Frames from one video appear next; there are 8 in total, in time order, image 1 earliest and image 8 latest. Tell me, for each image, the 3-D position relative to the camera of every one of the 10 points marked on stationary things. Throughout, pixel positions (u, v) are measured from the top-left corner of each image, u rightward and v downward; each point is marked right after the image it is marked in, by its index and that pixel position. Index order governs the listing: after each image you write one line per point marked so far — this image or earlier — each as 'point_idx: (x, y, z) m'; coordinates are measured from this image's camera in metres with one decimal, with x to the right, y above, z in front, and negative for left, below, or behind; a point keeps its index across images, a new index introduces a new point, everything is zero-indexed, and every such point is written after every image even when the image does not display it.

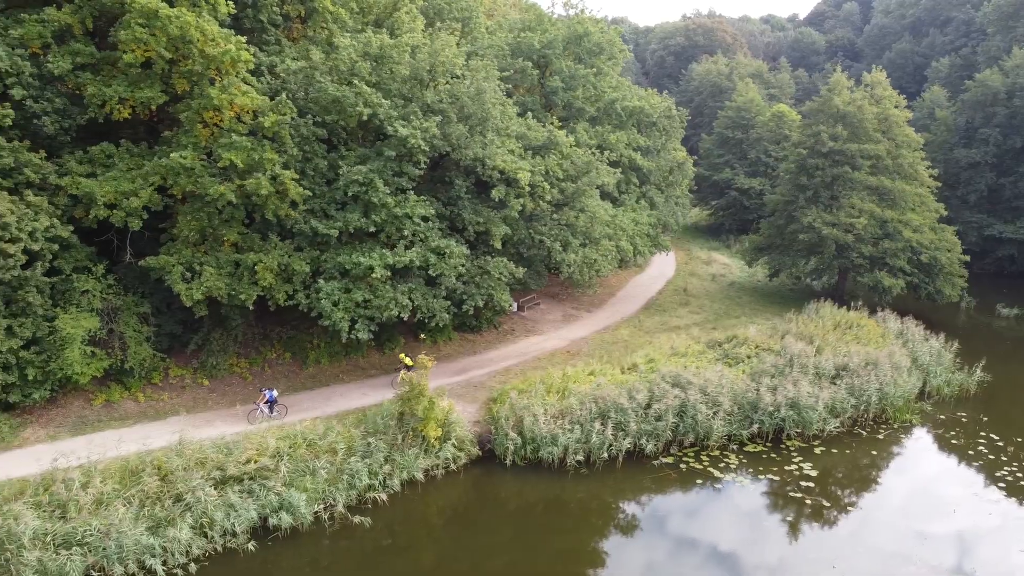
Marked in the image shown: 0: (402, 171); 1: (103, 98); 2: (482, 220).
0: (-2.1, +2.2, +15.3) m
1: (-7.0, +3.3, +13.9) m
2: (-0.5, +1.3, +15.9) m
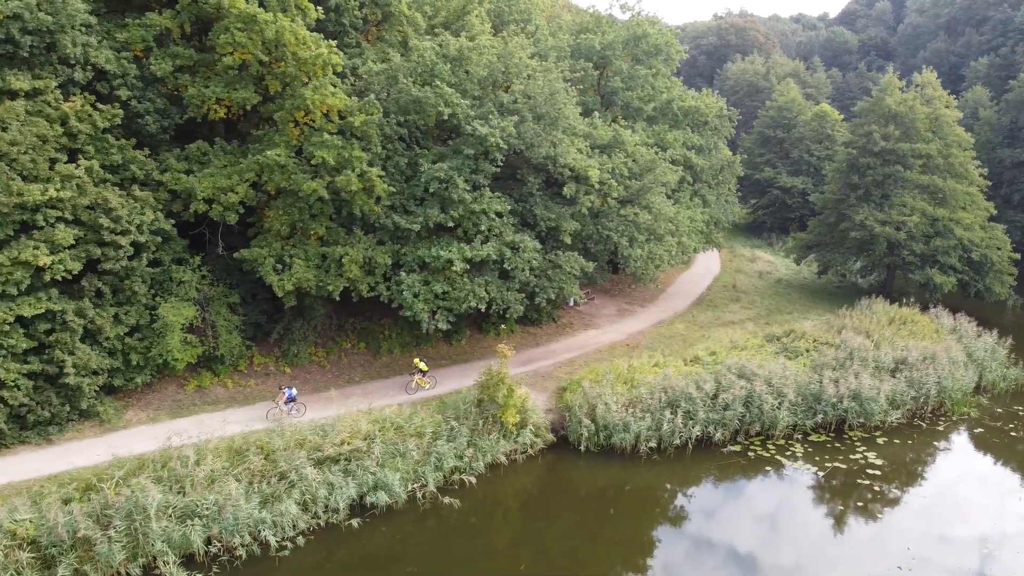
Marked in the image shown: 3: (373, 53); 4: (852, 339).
0: (-0.6, +2.3, +15.9) m
1: (-5.6, +3.4, +14.6) m
2: (+0.9, +1.5, +16.5) m
3: (-2.8, +4.8, +16.6) m
4: (+7.6, -1.1, +17.9) m
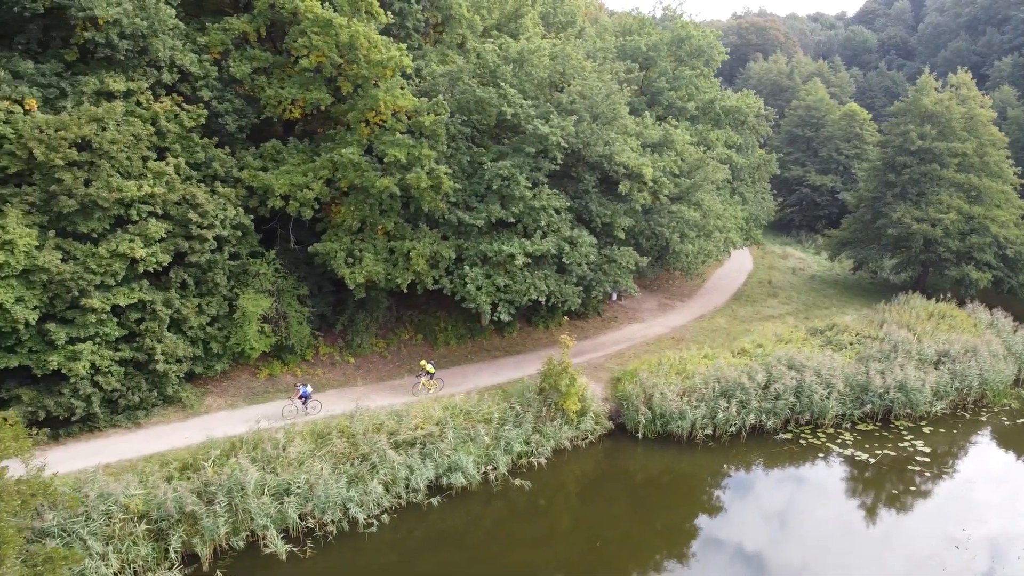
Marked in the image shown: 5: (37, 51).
0: (+0.5, +2.5, +16.5) m
1: (-4.4, +3.6, +15.3) m
2: (+2.1, +1.6, +17.1) m
3: (-1.6, +5.0, +17.3) m
4: (+8.8, -1.0, +18.5) m
5: (-8.0, +4.0, +13.7) m
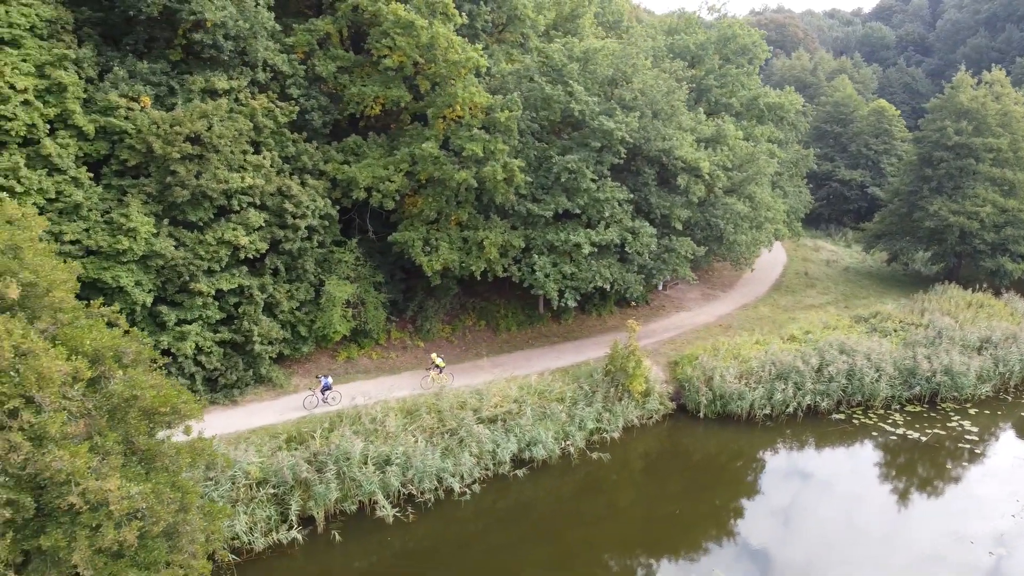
0: (+2.0, +2.7, +17.4) m
1: (-3.0, +3.8, +16.2) m
2: (+3.5, +1.9, +18.0) m
3: (-0.2, +5.3, +18.1) m
4: (+10.2, -0.8, +19.3) m
5: (-6.6, +4.3, +14.6) m
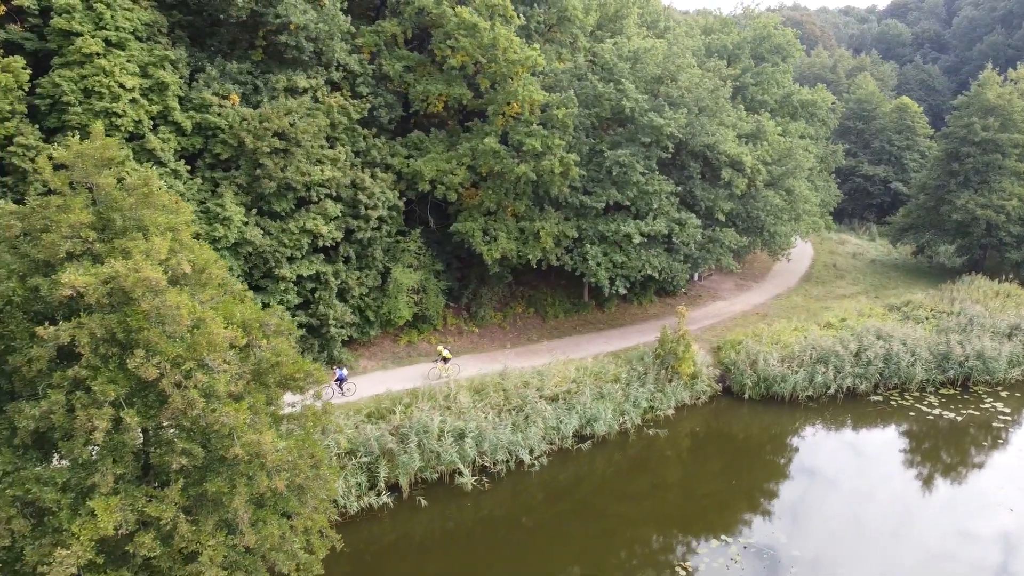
0: (+3.1, +3.0, +18.3) m
1: (-1.8, +4.1, +17.2) m
2: (+4.7, +2.1, +18.9) m
3: (+1.0, +5.5, +19.1) m
4: (+11.4, -0.5, +20.2) m
5: (-5.5, +4.5, +15.5) m
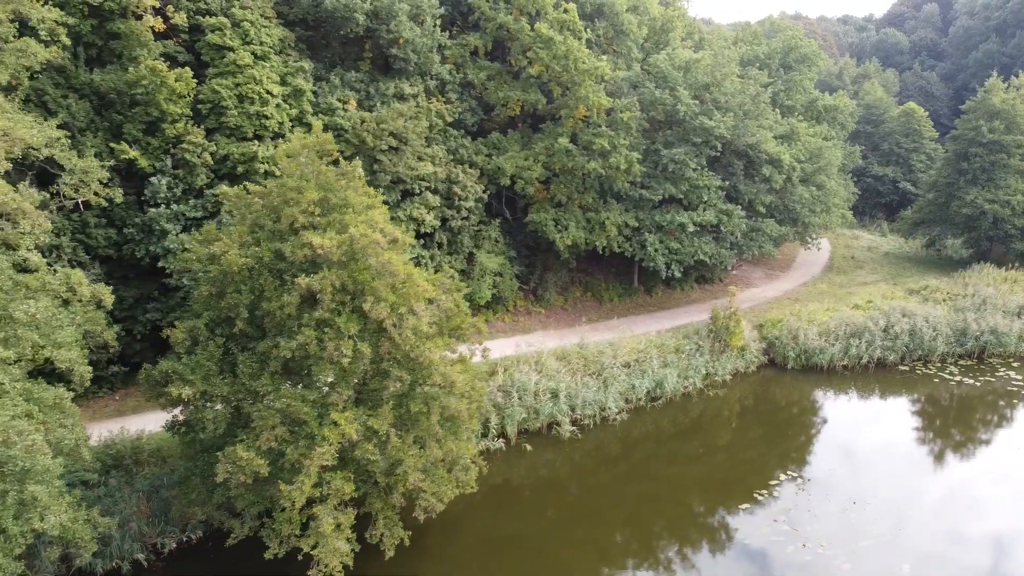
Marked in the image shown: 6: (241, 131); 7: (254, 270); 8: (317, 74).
0: (+4.8, +3.4, +20.6) m
1: (-0.2, +4.5, +19.4) m
2: (+6.4, +2.5, +21.2) m
3: (+2.6, +5.9, +21.3) m
4: (+13.1, -0.1, +22.5) m
5: (-3.8, +4.9, +17.8) m
6: (-5.0, +2.9, +15.0) m
7: (-3.2, +0.2, +10.2) m
8: (-4.1, +4.5, +17.1) m
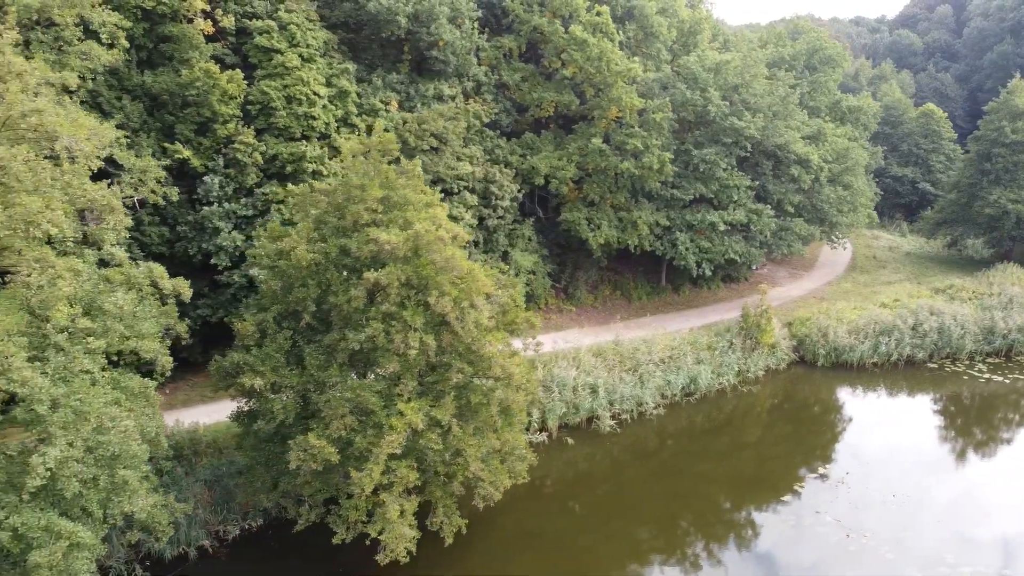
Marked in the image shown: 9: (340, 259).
0: (+5.7, +3.5, +20.9) m
1: (+0.7, +4.6, +19.7) m
2: (+7.2, +2.6, +21.5) m
3: (+3.5, +6.0, +21.6) m
4: (+13.9, -0.1, +22.7) m
5: (-3.0, +5.0, +18.1) m
6: (-4.2, +3.0, +15.4) m
7: (-2.5, +0.3, +10.5) m
8: (-3.3, +4.6, +17.4) m
9: (-2.2, +0.4, +10.5) m
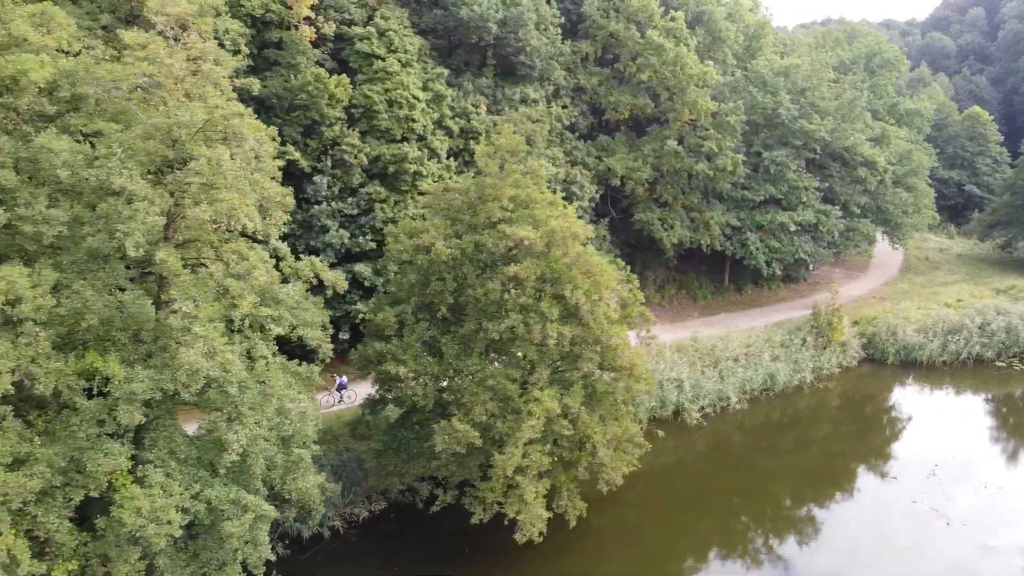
0: (+7.6, +3.5, +21.3) m
1: (+2.6, +4.6, +20.3) m
2: (+9.1, +2.6, +21.9) m
3: (+5.5, +6.0, +22.1) m
4: (+15.9, -0.1, +23.0) m
5: (-1.1, +5.1, +18.7) m
6: (-2.4, +3.1, +16.0) m
7: (-0.8, +0.4, +11.1) m
8: (-1.4, +4.6, +18.0) m
9: (-0.5, +0.5, +11.1) m
